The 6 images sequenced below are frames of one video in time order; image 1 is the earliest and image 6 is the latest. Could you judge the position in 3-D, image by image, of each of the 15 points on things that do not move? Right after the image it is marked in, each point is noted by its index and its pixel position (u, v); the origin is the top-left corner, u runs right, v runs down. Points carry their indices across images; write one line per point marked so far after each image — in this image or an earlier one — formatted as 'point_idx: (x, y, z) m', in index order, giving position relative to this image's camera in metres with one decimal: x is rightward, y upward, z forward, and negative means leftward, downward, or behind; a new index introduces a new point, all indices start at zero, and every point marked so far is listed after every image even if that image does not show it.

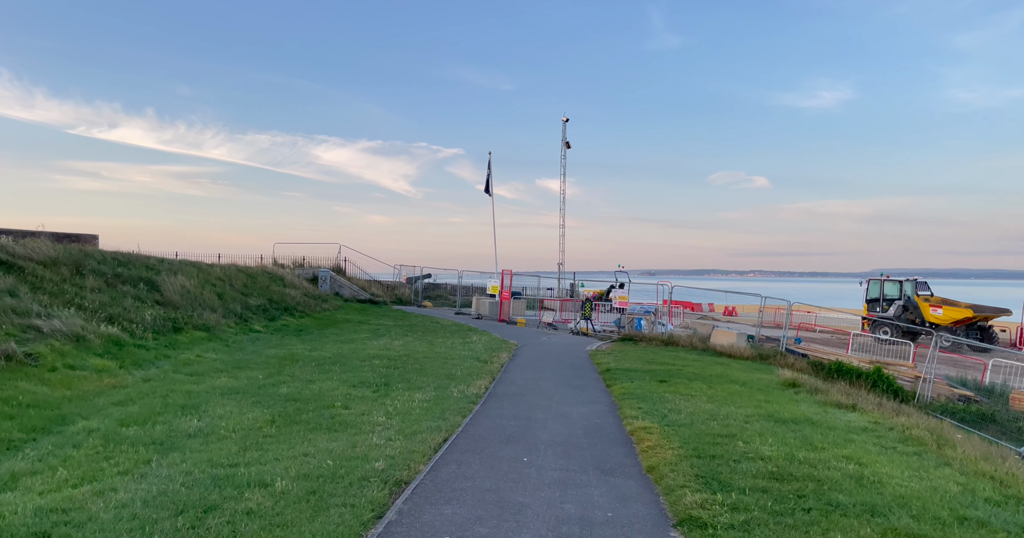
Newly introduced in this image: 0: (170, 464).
0: (-3.0, -1.7, +5.2) m
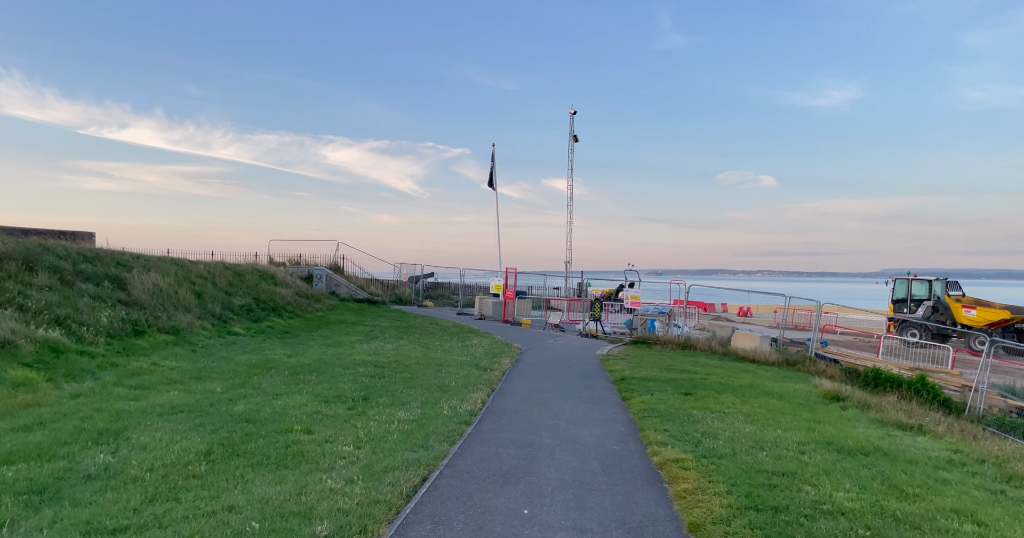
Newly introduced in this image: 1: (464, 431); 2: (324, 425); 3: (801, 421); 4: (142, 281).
0: (-3.1, -1.7, +3.8) m
1: (-0.6, -2.0, +7.3) m
2: (-2.2, -1.8, +6.9) m
3: (+4.0, -2.1, +8.2) m
4: (-9.2, -0.3, +14.6) m
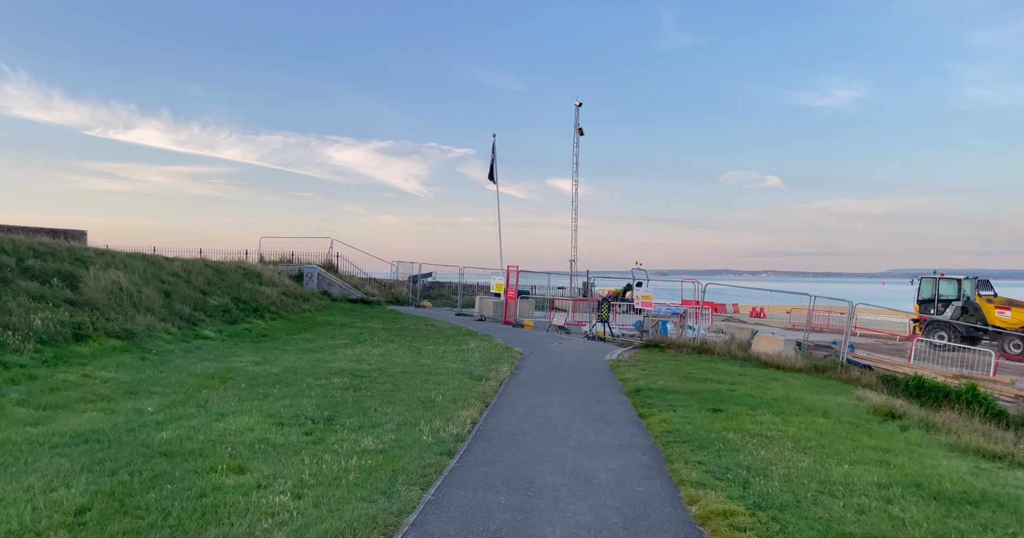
0: (-3.2, -1.6, +2.2) m
1: (-0.7, -1.9, +5.7) m
2: (-2.3, -1.7, +5.4) m
3: (+4.0, -2.0, +6.6) m
4: (-9.2, -0.2, +13.1) m
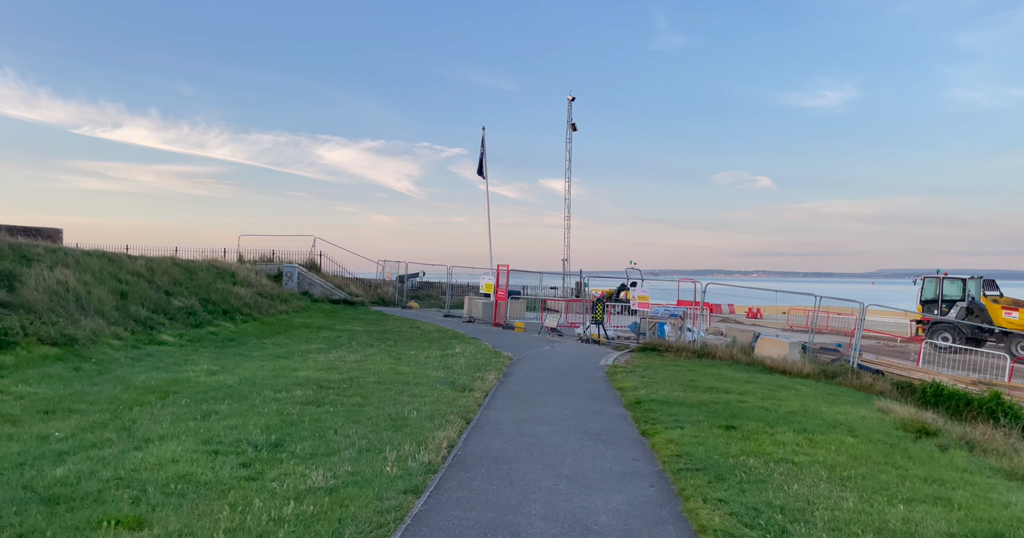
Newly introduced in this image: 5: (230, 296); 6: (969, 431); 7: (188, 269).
0: (-3.3, -1.5, +1.1) m
1: (-0.8, -1.9, +4.6) m
2: (-2.4, -1.7, +4.2) m
3: (+3.8, -2.0, +5.6) m
4: (-9.4, -0.2, +11.9) m
5: (-8.8, -0.8, +18.4) m
6: (+6.4, -2.3, +8.3) m
7: (-10.6, 0.0, +19.2) m
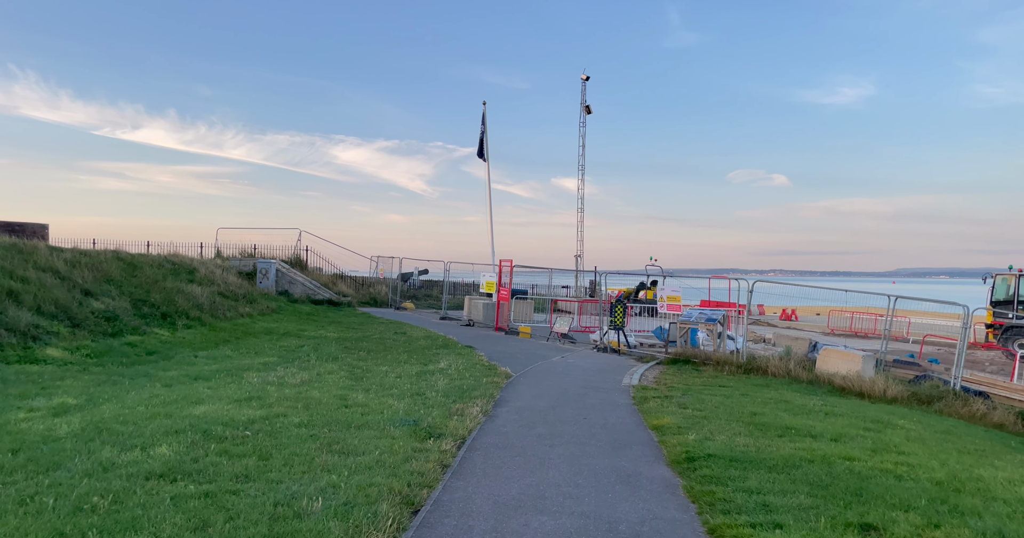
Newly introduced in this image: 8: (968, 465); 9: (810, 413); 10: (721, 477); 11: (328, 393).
0: (-3.6, -1.4, -2.1) m
1: (-1.1, -1.8, +1.4) m
2: (-2.7, -1.6, +1.1) m
3: (+3.6, -1.9, +2.3) m
4: (-9.5, 0.0, +8.9) m
5: (-8.8, -0.7, +15.4) m
6: (+6.3, -2.2, +5.0) m
7: (-10.5, +0.1, +16.3) m
8: (+5.0, -2.1, +6.5) m
9: (+4.6, -2.2, +9.1) m
10: (+2.0, -2.0, +5.8) m
11: (-2.7, -1.8, +8.9) m
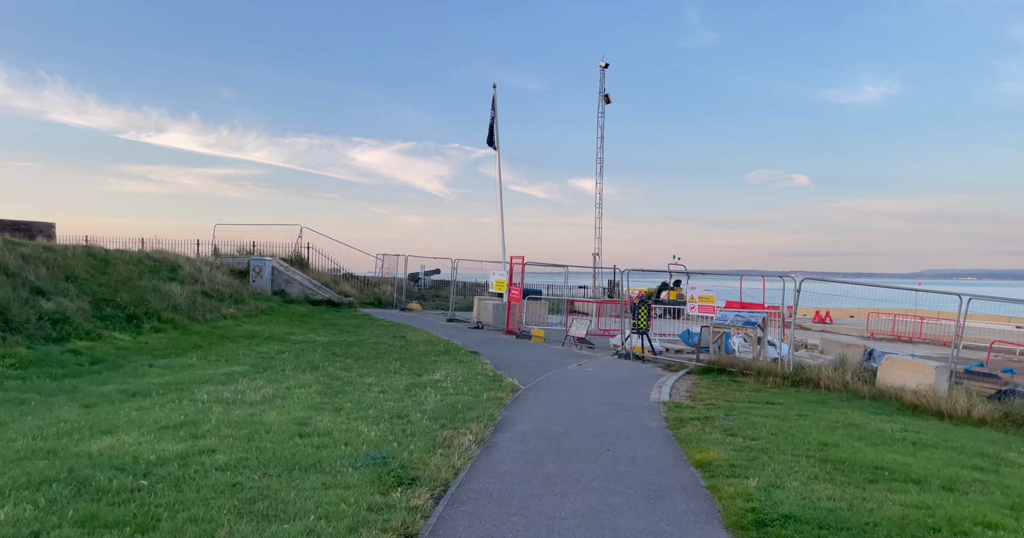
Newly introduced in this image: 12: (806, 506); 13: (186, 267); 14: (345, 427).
0: (-3.9, -1.3, -3.7) m
1: (-1.2, -1.7, -0.3) m
2: (-2.9, -1.5, -0.6) m
3: (+3.4, -1.8, +0.4) m
4: (-9.5, +0.1, +7.4) m
5: (-8.5, -0.6, +13.9) m
6: (+6.2, -2.1, +3.0) m
7: (-10.2, +0.2, +14.8) m
8: (+4.9, -2.0, +4.5) m
9: (+4.6, -2.1, +7.2) m
10: (+2.0, -1.9, +3.9) m
11: (-2.7, -1.7, +7.2) m
12: (+2.4, -1.9, +4.8) m
13: (-9.6, +0.1, +17.5) m
14: (-1.9, -1.8, +6.7) m
